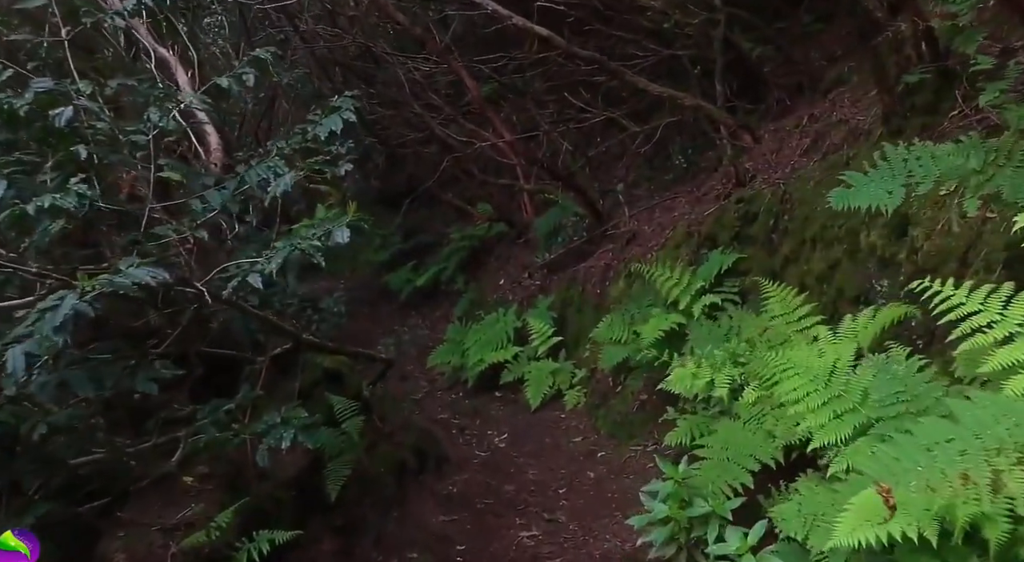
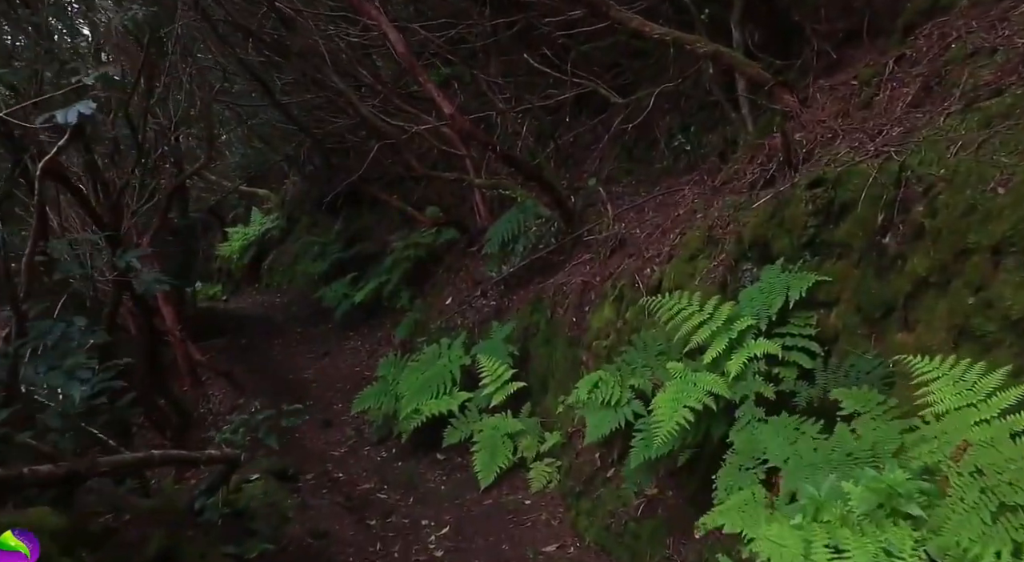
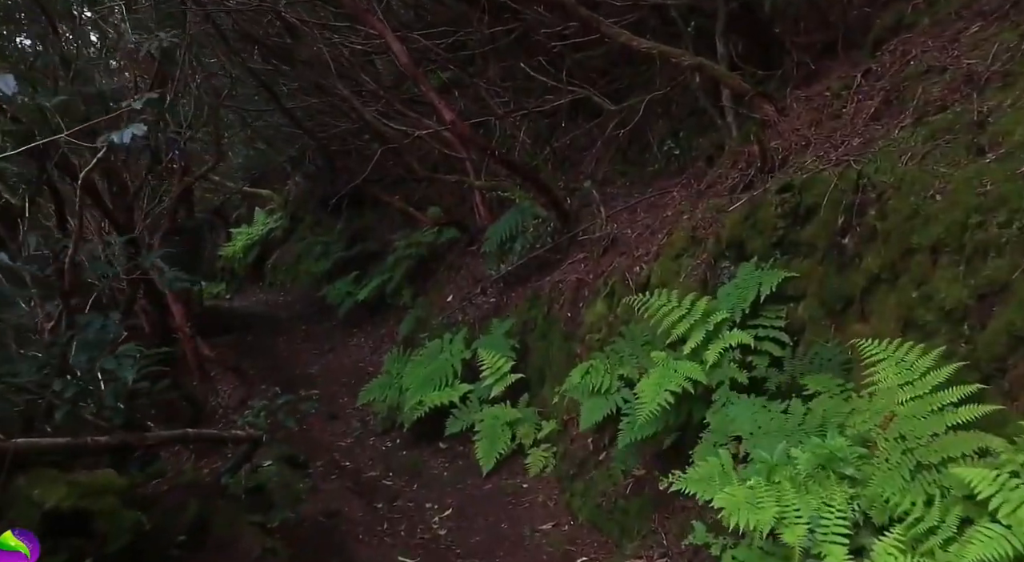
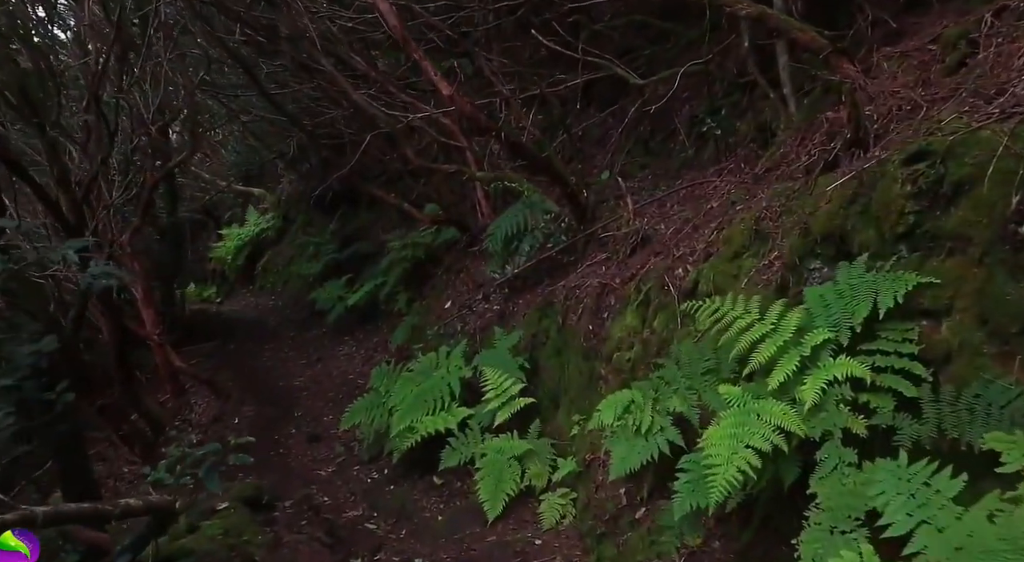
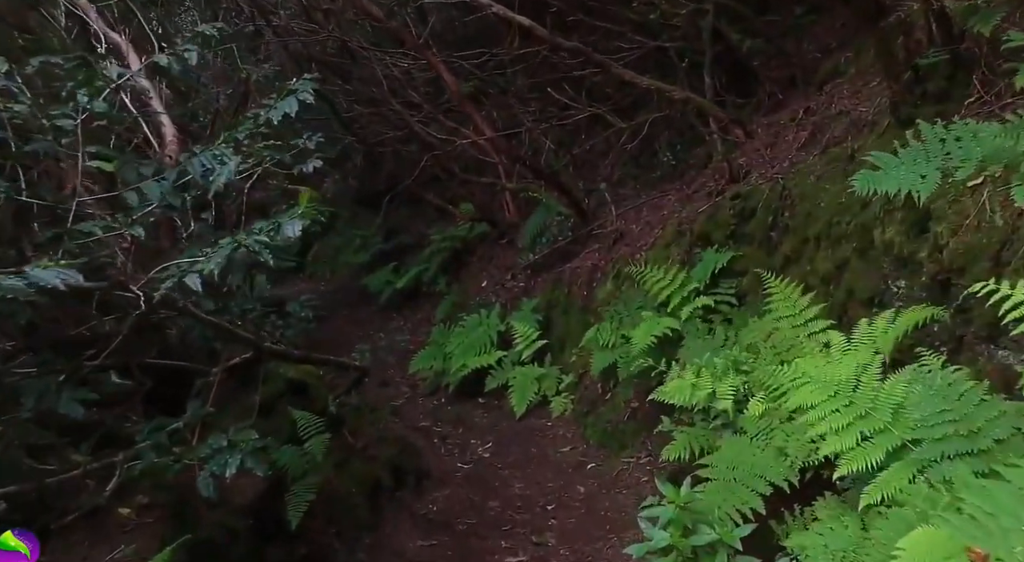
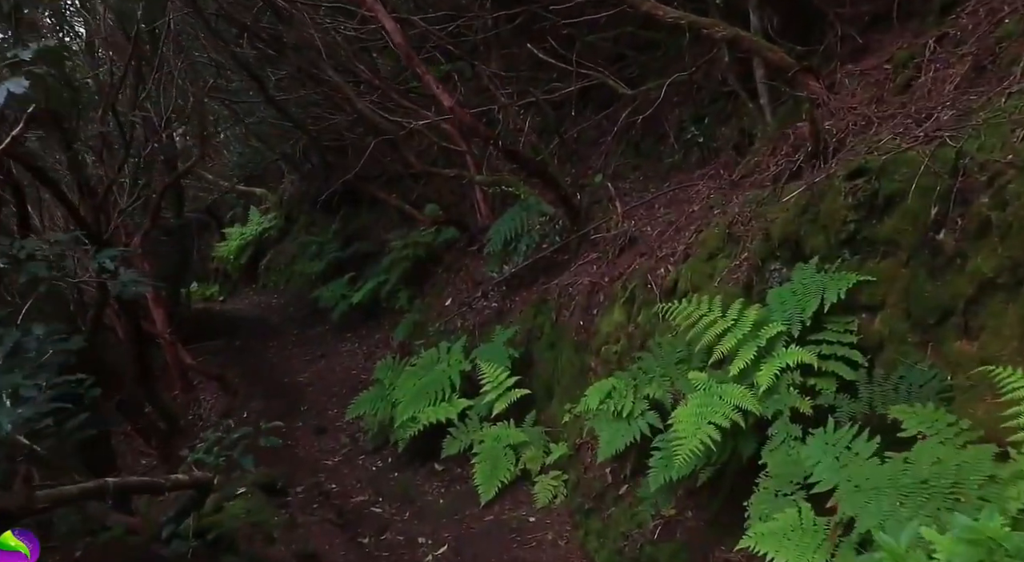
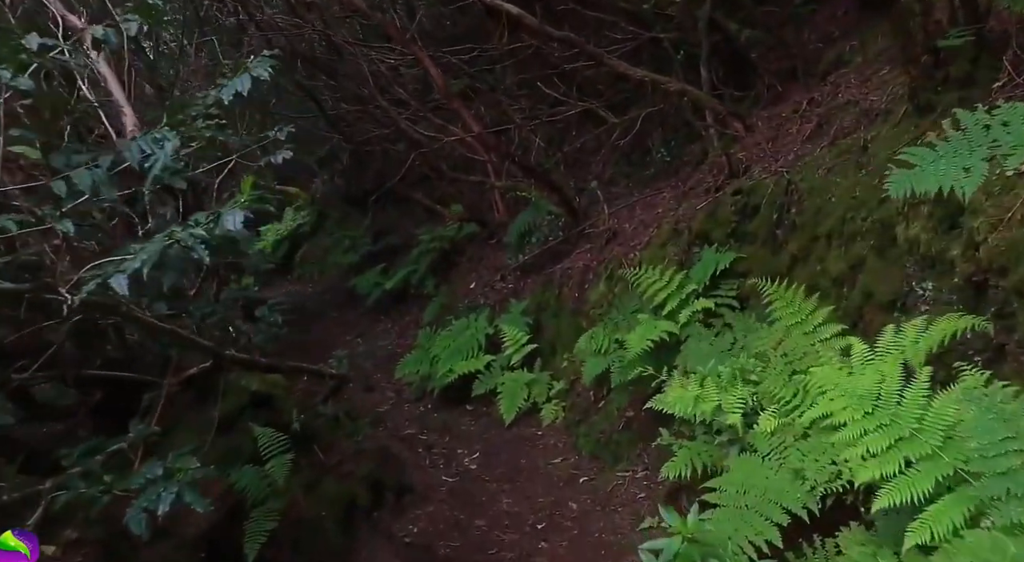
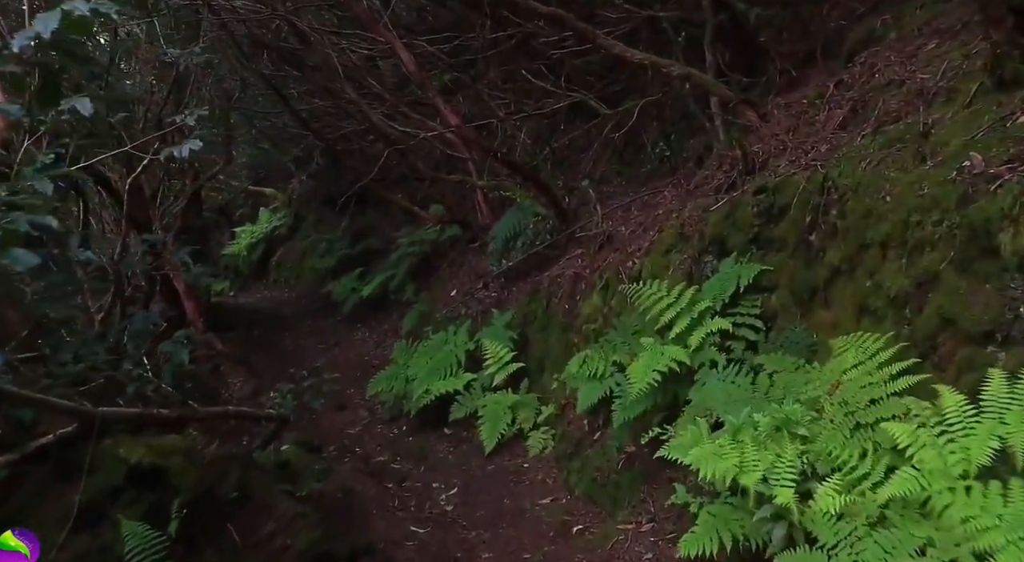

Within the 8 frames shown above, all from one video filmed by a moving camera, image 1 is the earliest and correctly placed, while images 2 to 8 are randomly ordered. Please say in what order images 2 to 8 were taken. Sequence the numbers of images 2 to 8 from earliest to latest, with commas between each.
5, 7, 8, 3, 2, 6, 4
